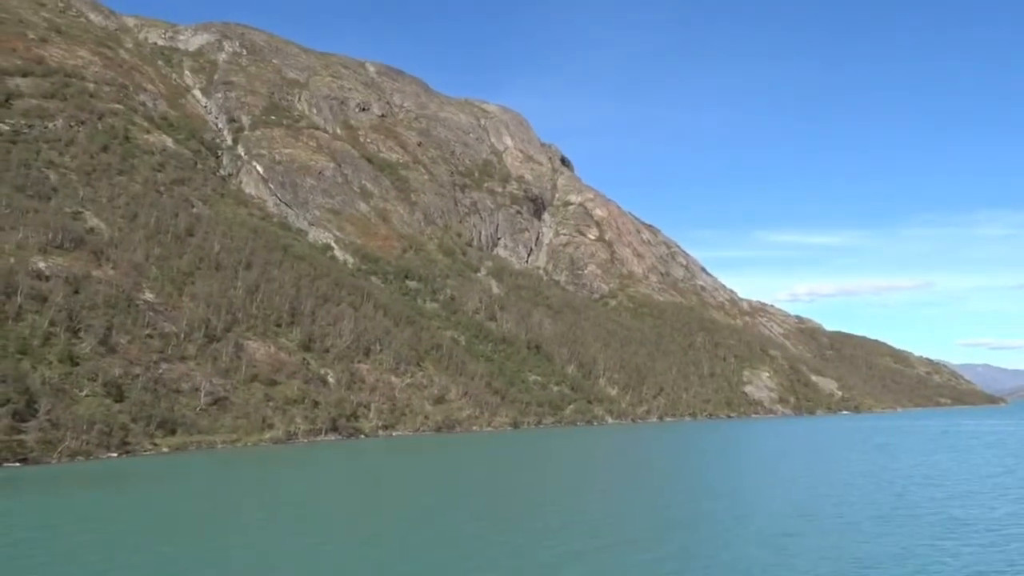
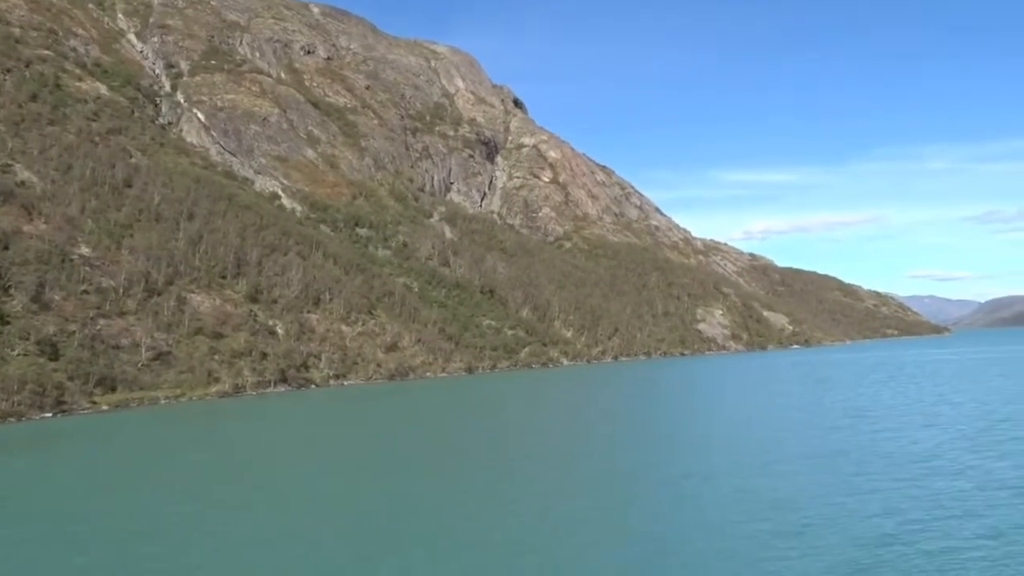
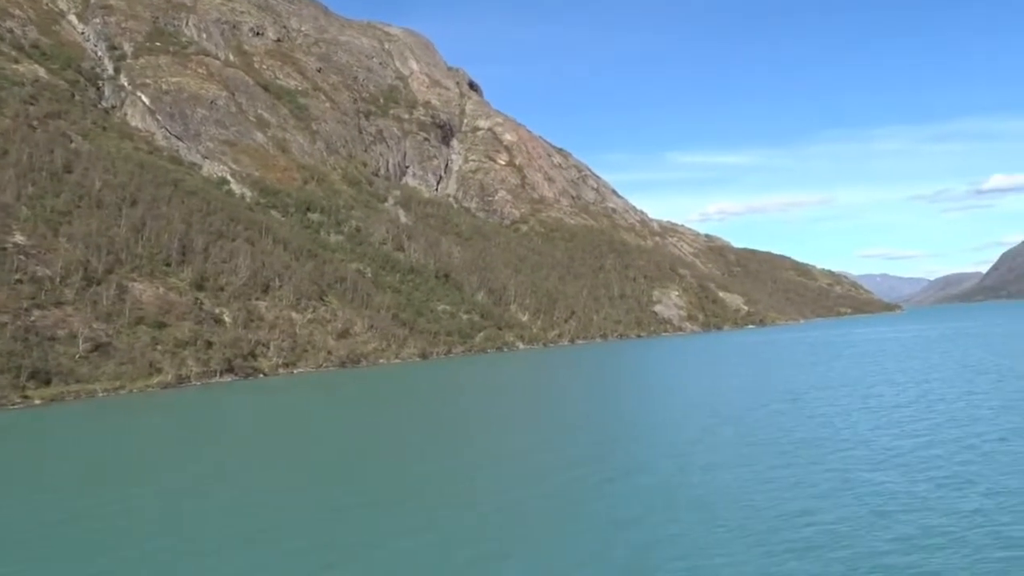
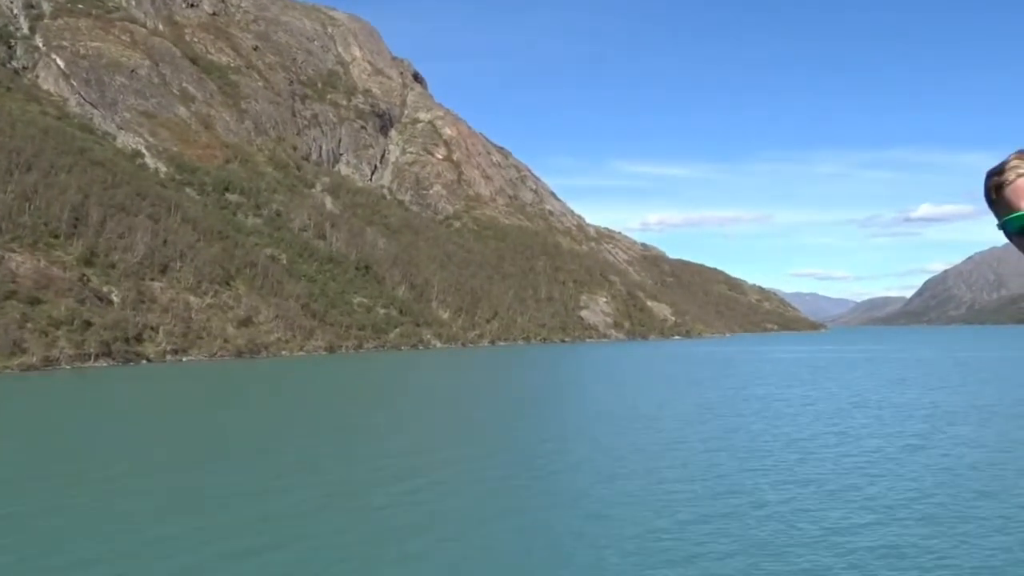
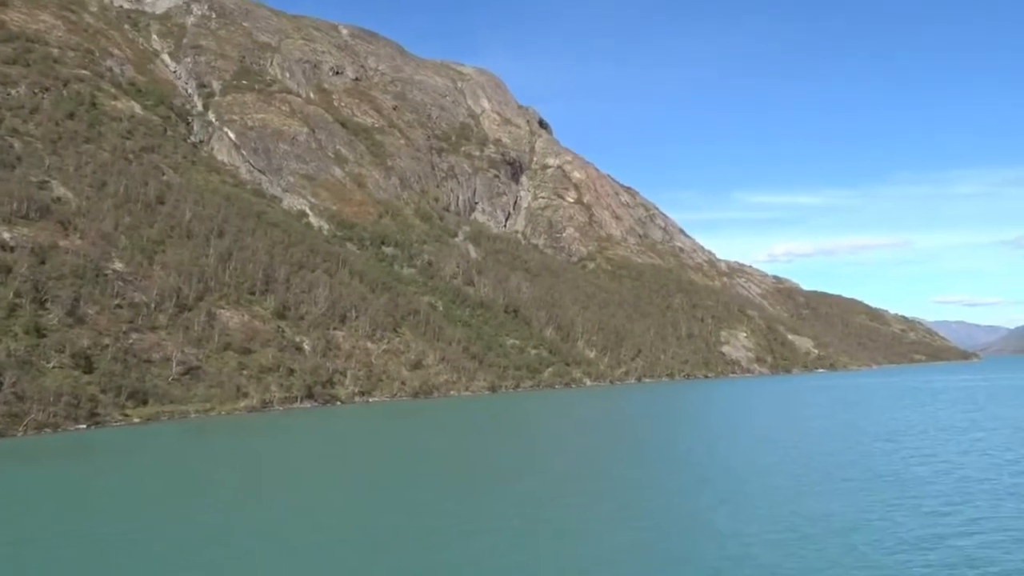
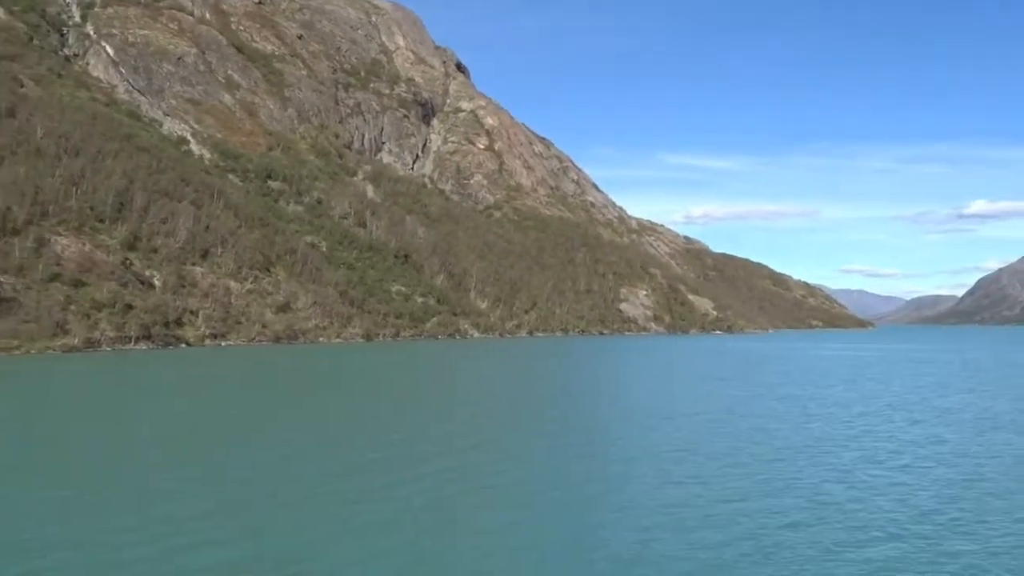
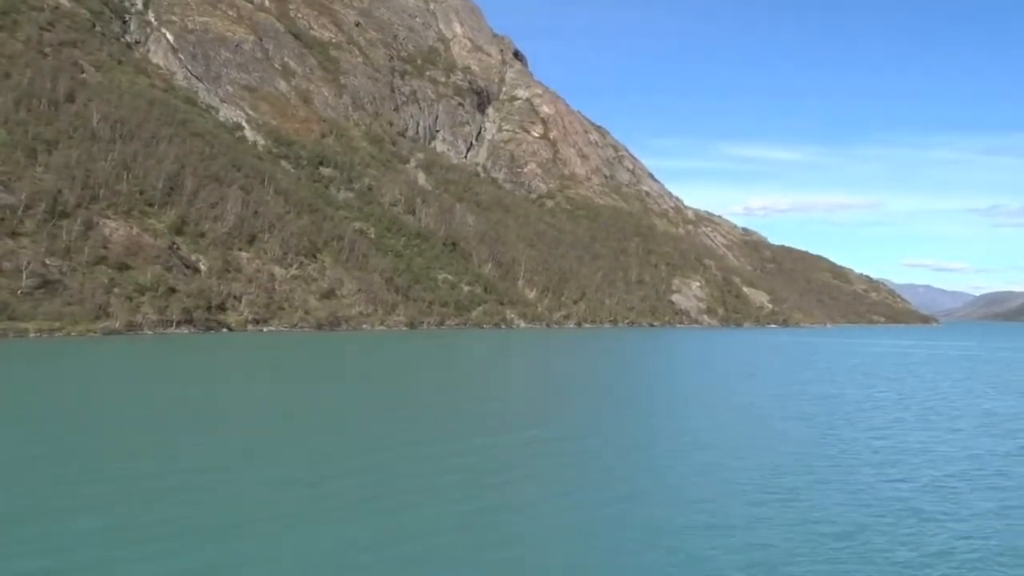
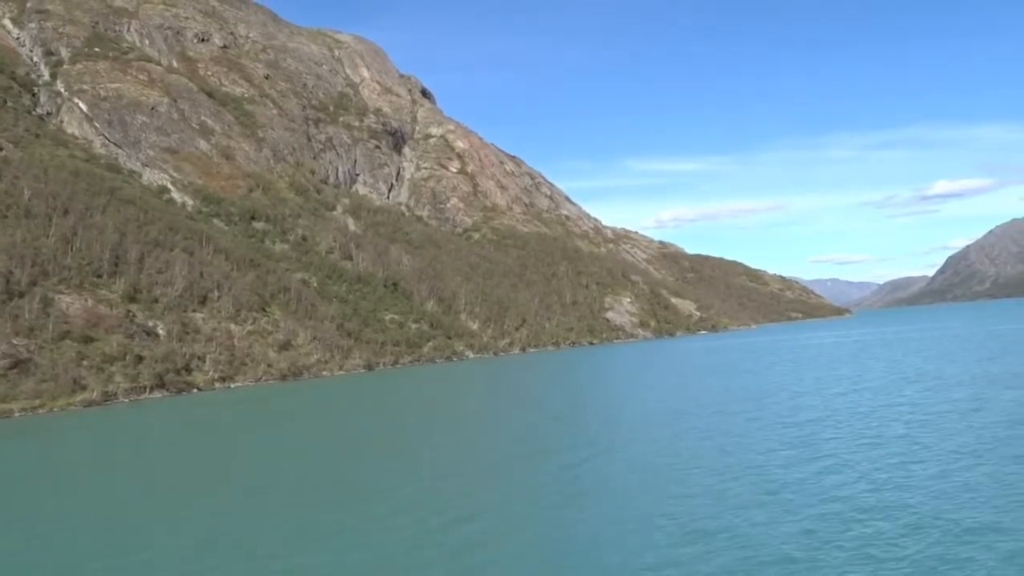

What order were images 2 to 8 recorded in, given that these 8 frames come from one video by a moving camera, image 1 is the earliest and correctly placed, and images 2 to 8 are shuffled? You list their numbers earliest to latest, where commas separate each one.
5, 2, 3, 8, 4, 6, 7
